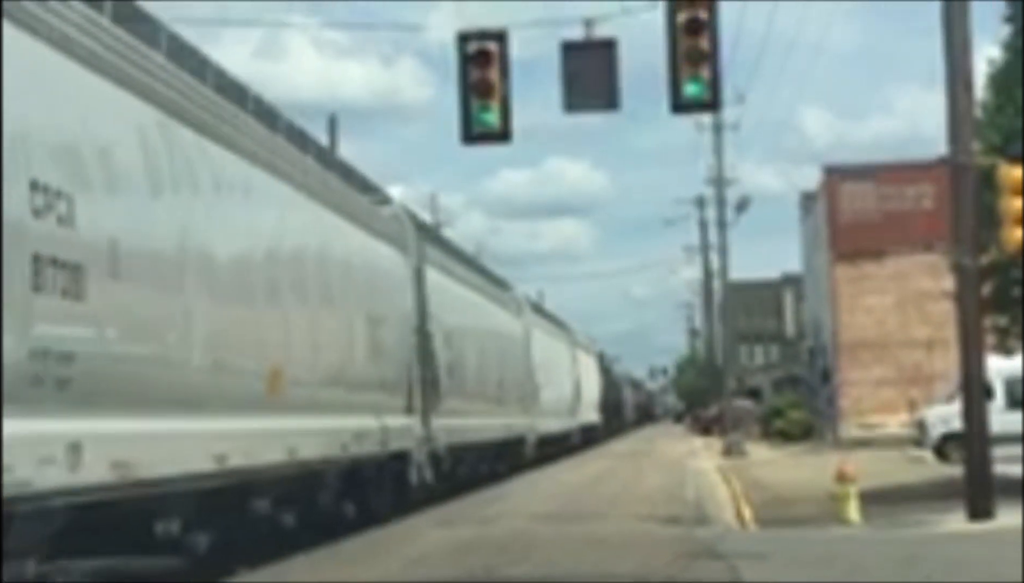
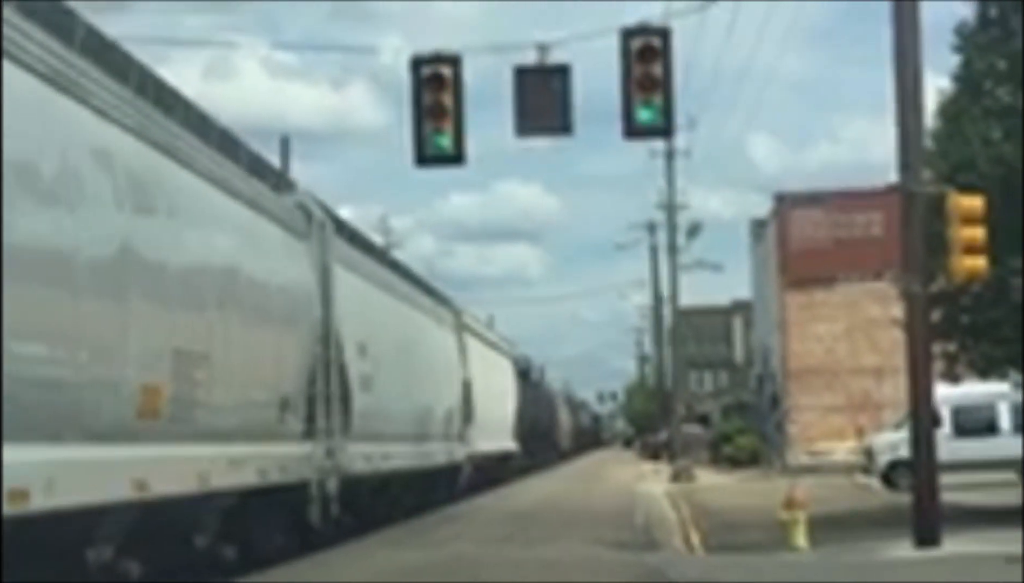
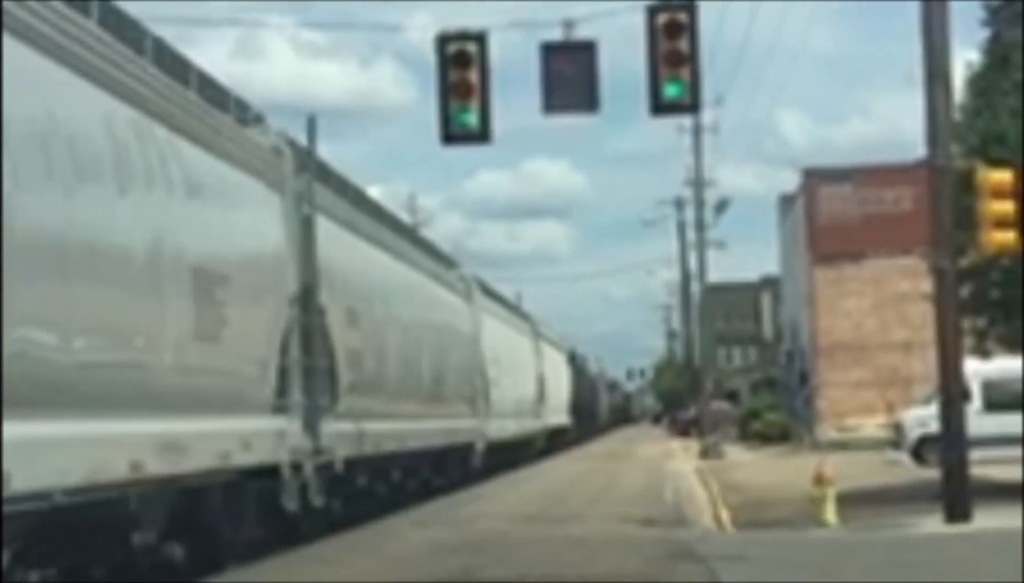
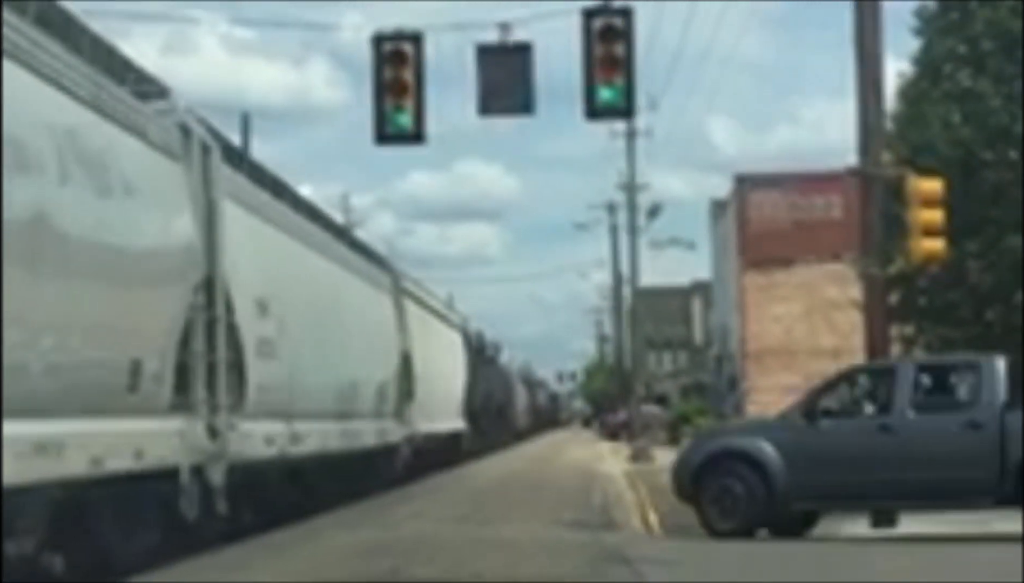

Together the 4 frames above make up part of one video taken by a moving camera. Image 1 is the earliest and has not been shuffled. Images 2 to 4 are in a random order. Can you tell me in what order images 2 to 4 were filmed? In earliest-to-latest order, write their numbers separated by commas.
3, 2, 4
